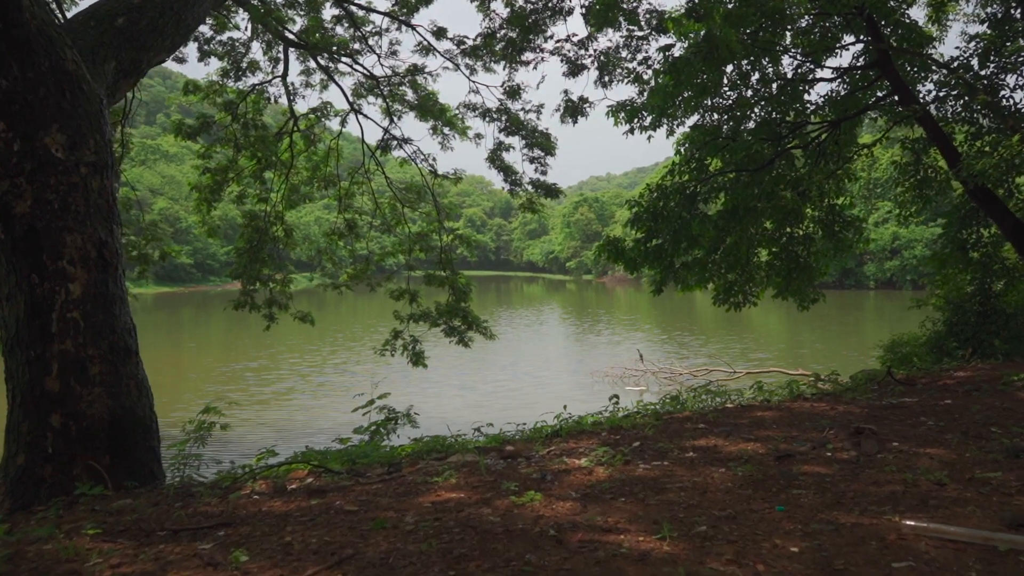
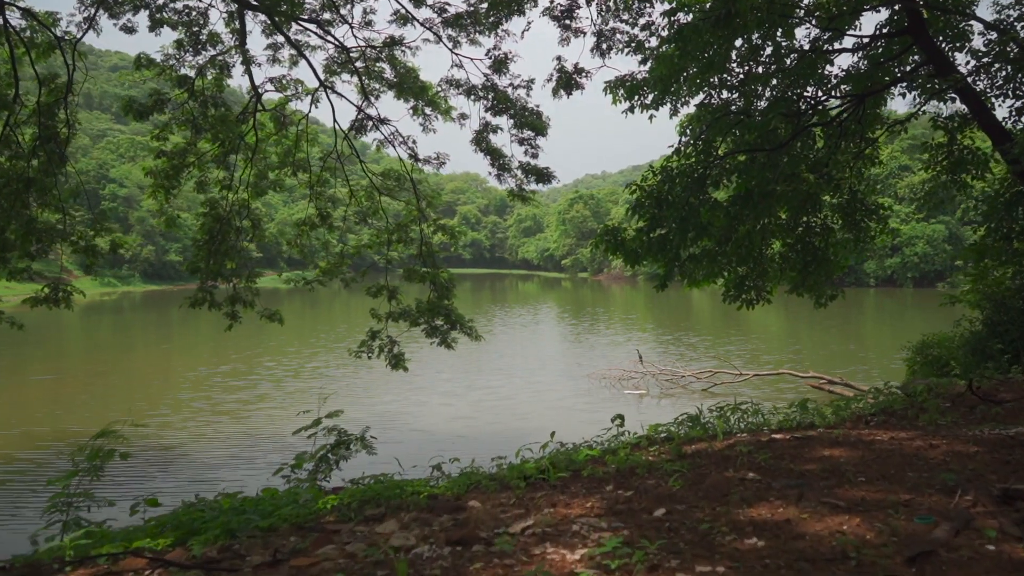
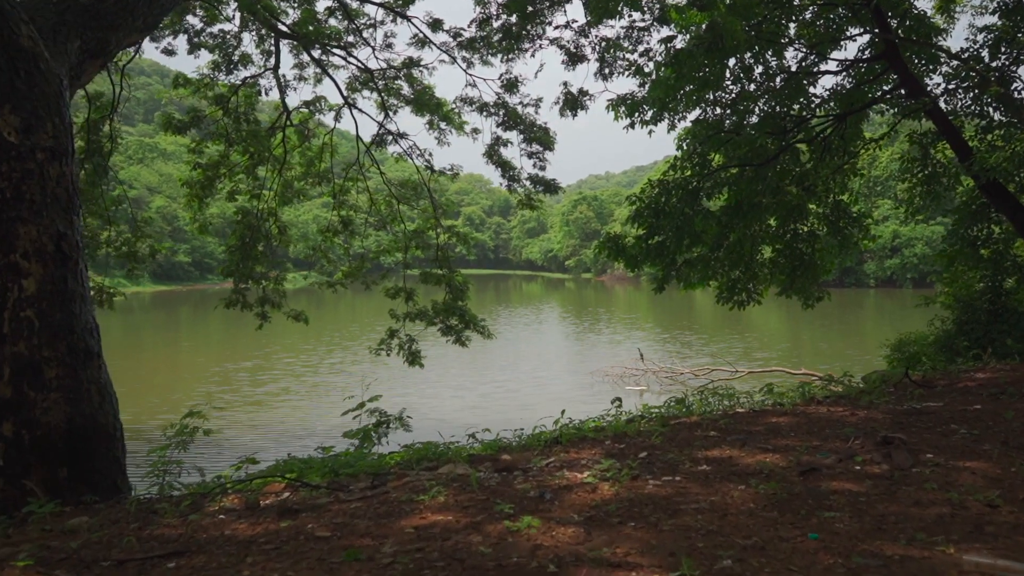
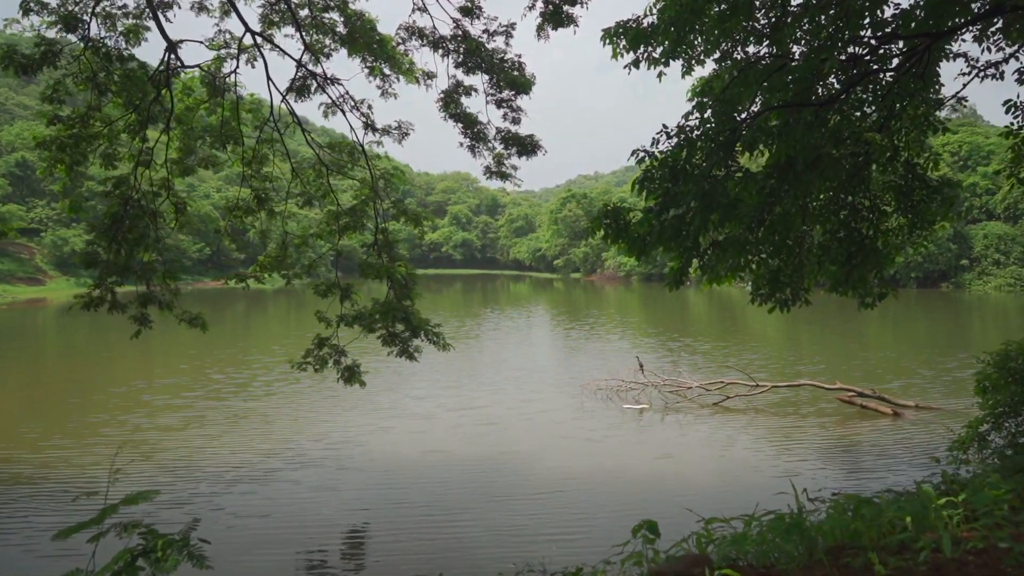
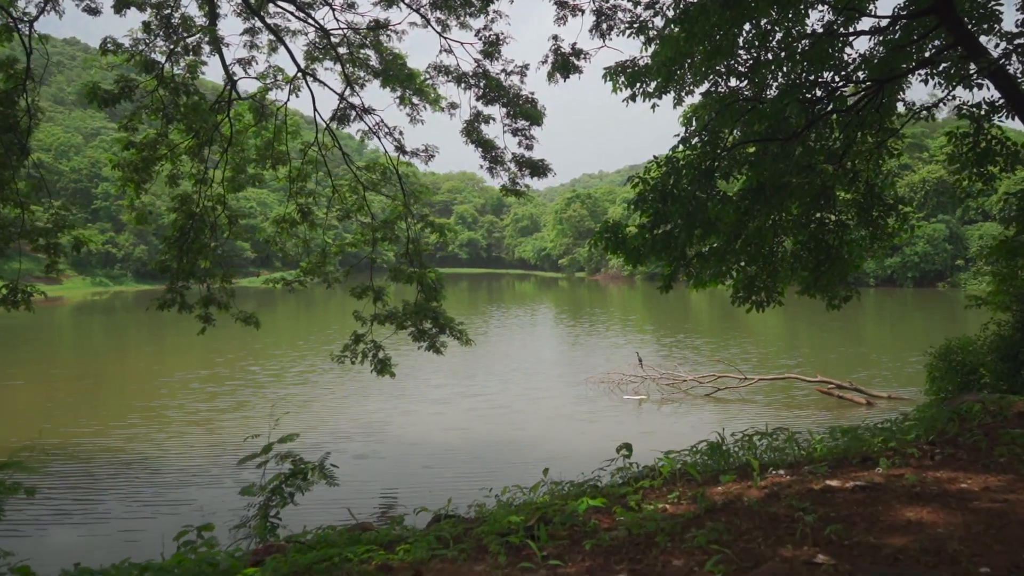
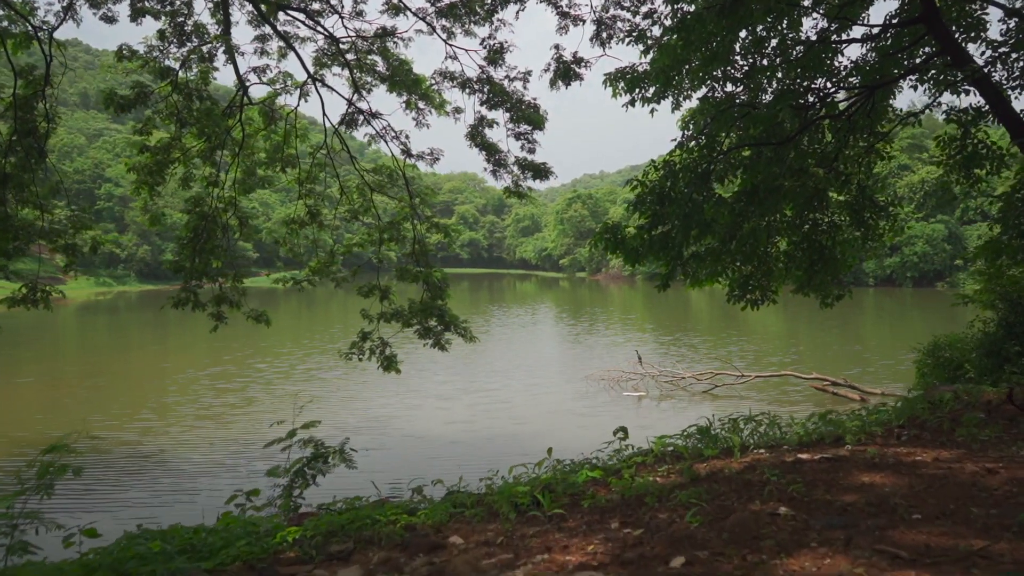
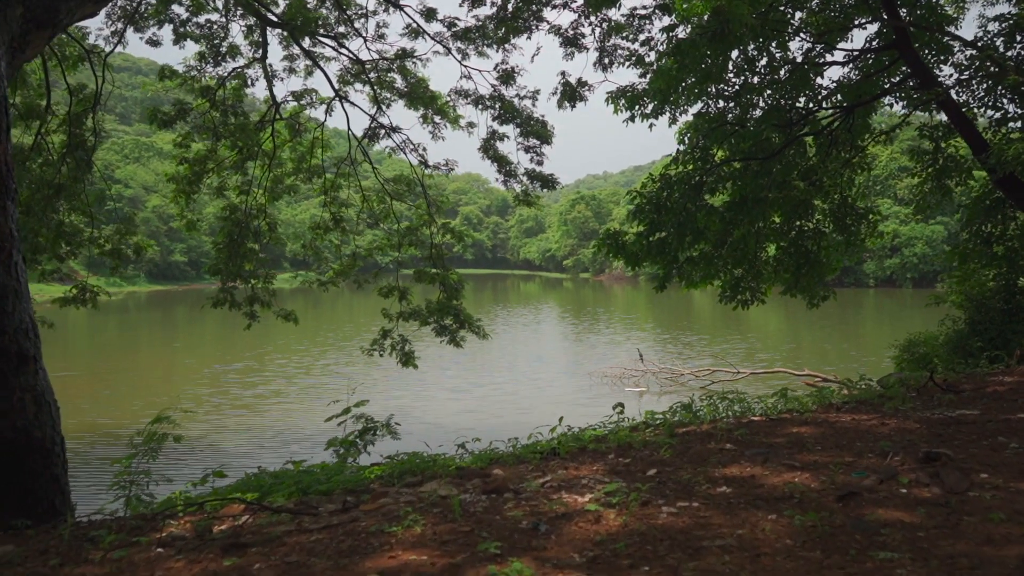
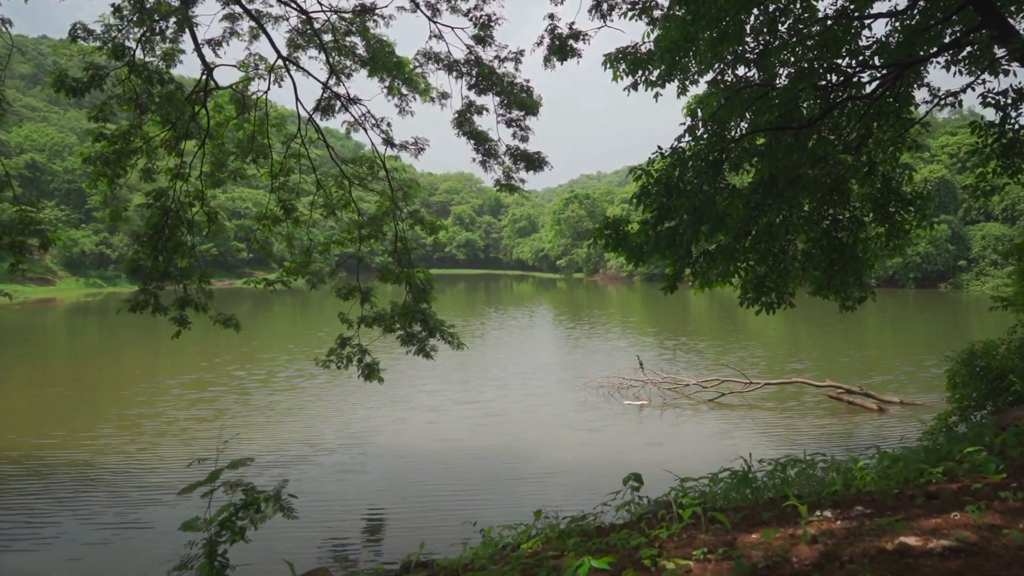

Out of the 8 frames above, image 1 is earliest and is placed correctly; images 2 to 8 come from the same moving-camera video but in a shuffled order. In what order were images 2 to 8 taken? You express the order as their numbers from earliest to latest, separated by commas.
3, 7, 2, 6, 5, 8, 4
